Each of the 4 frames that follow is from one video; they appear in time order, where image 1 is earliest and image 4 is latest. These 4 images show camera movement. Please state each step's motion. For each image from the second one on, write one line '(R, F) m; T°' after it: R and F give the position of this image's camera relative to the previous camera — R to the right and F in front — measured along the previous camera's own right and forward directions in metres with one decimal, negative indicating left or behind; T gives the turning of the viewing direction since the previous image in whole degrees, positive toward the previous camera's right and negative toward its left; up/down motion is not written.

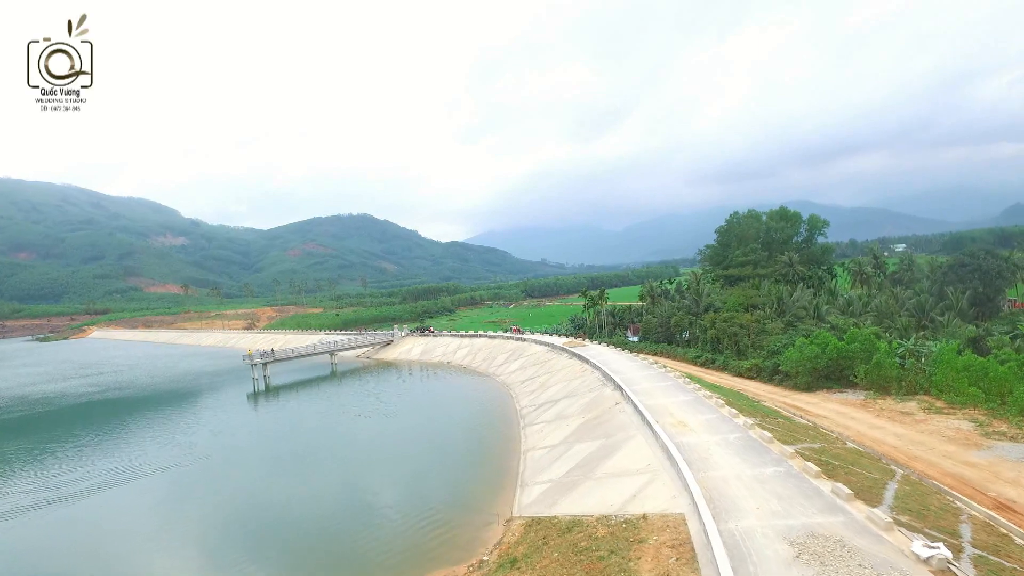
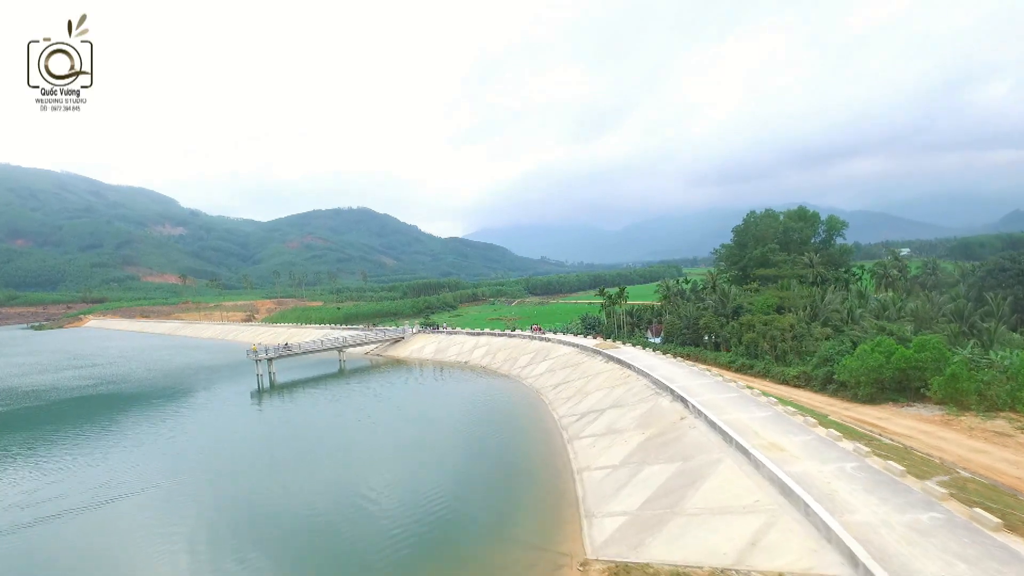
(-2.5, +3.4) m; 0°
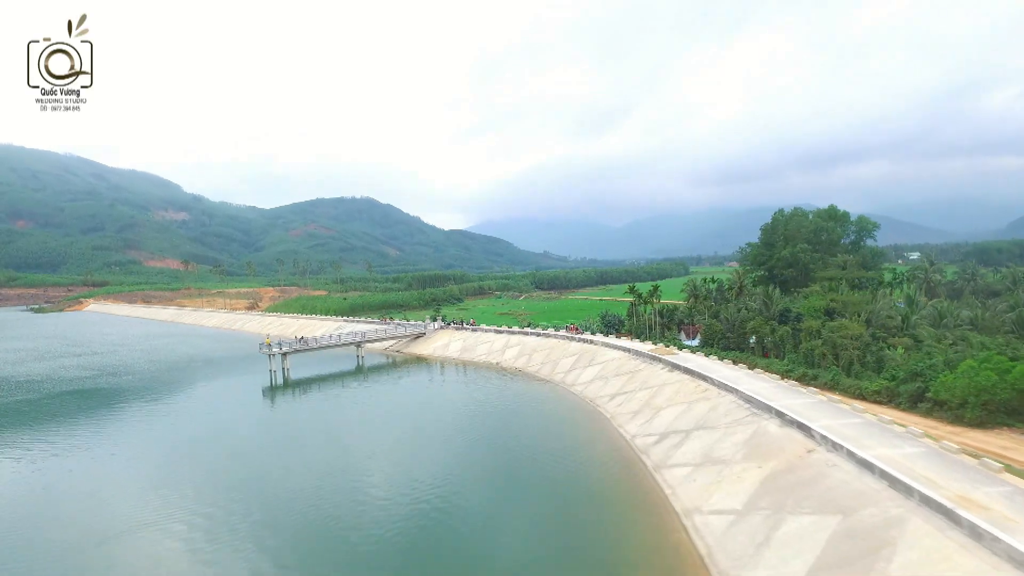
(-3.5, +4.3) m; 0°
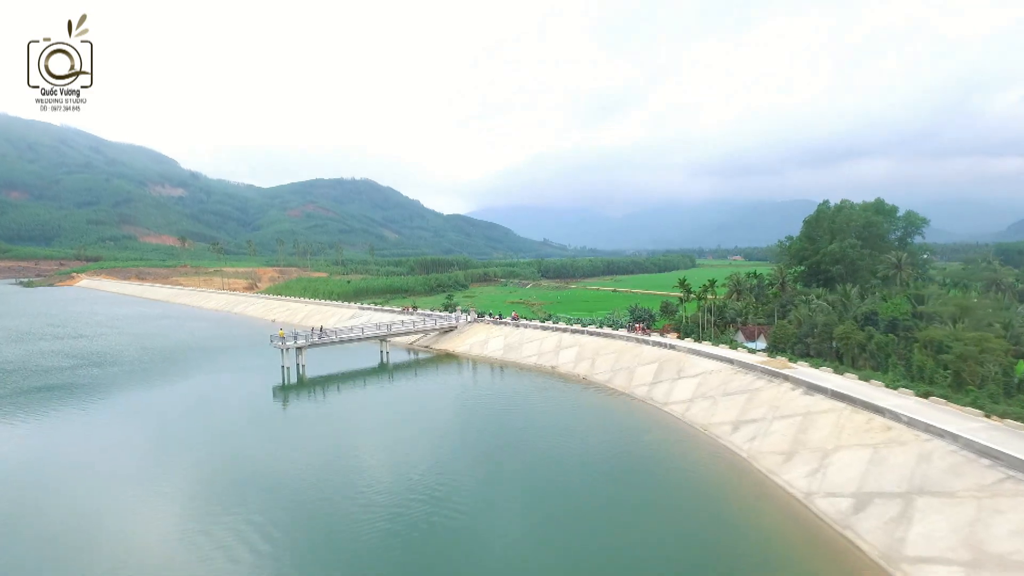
(-5.1, +7.8) m; 0°
